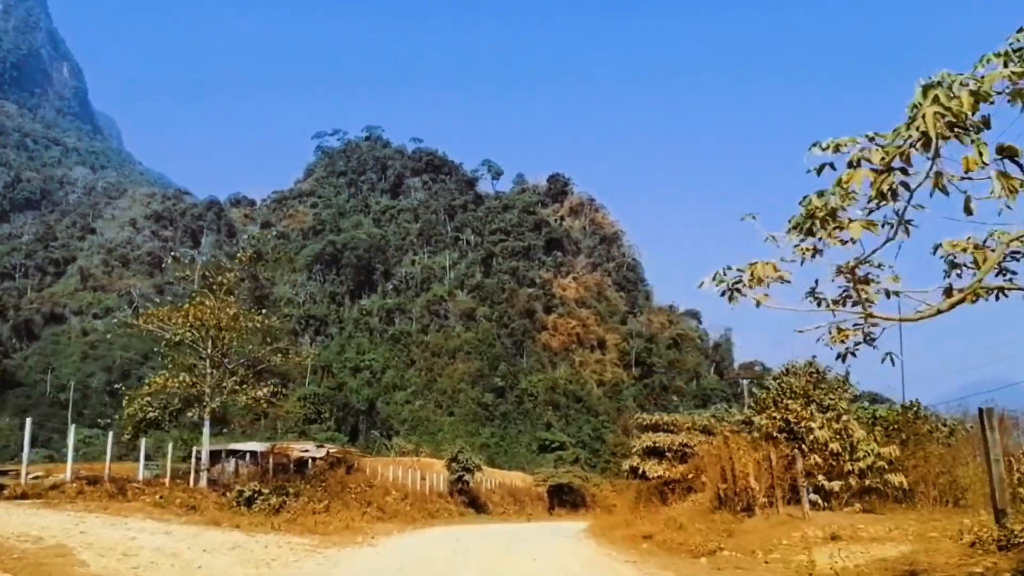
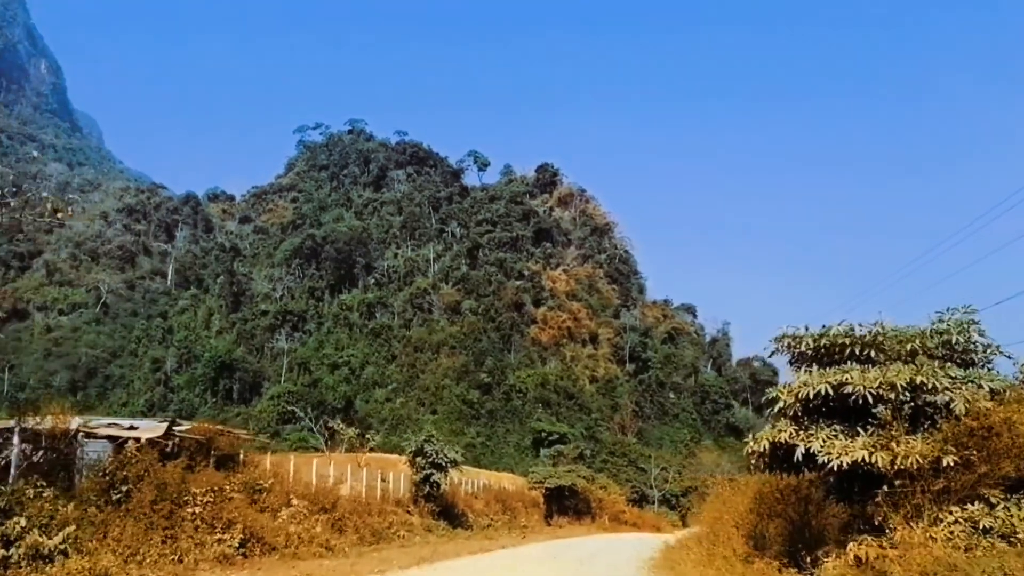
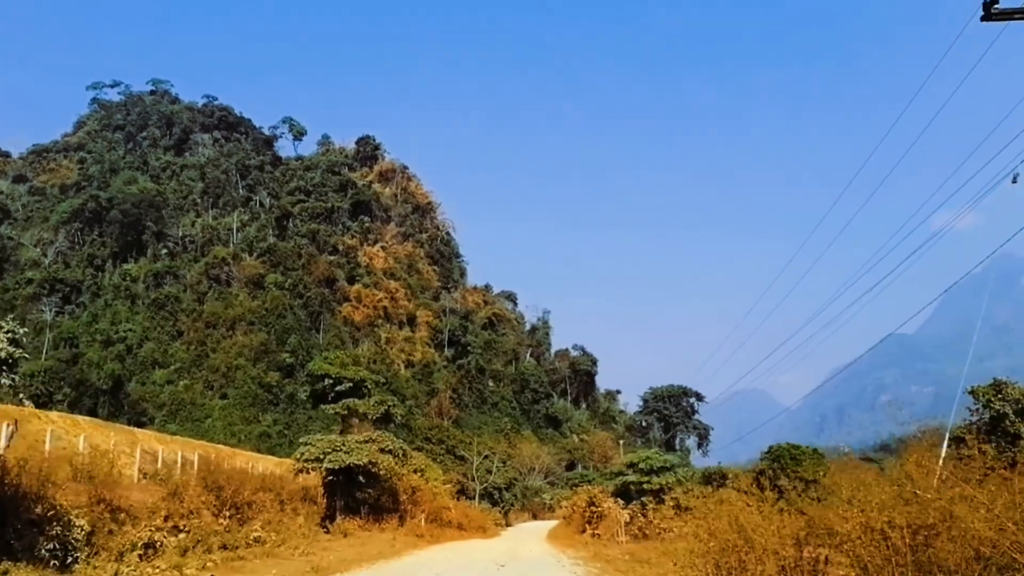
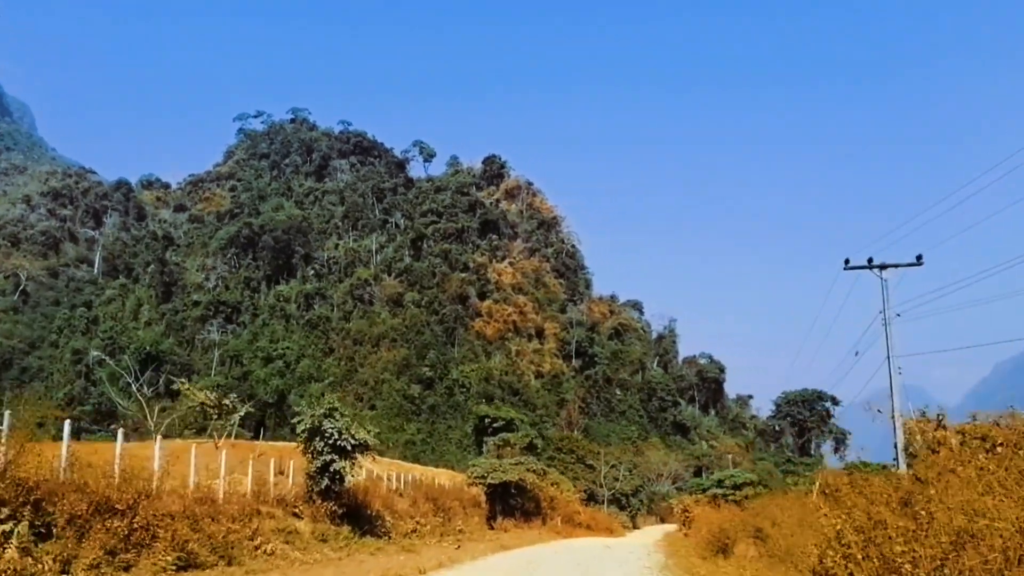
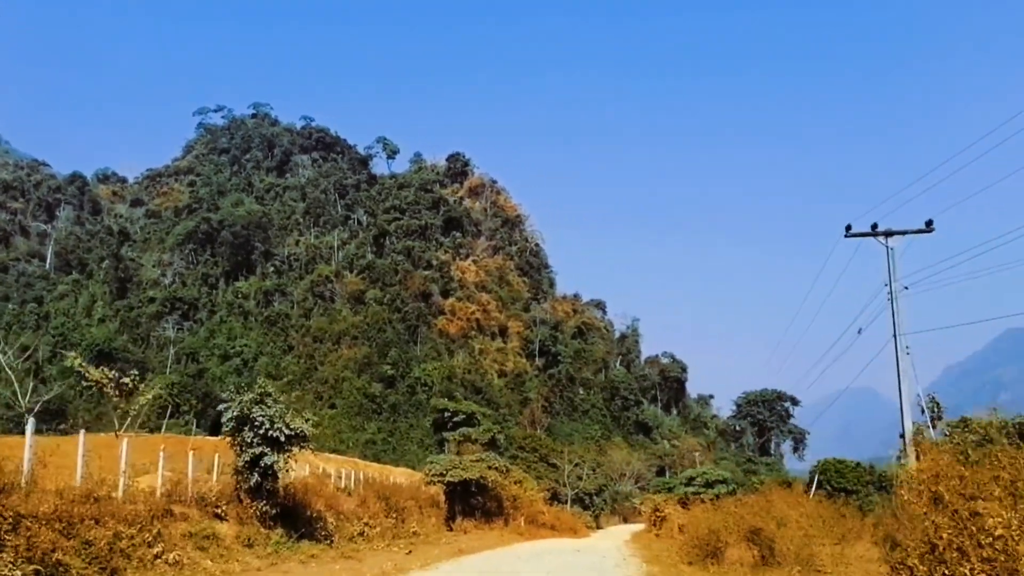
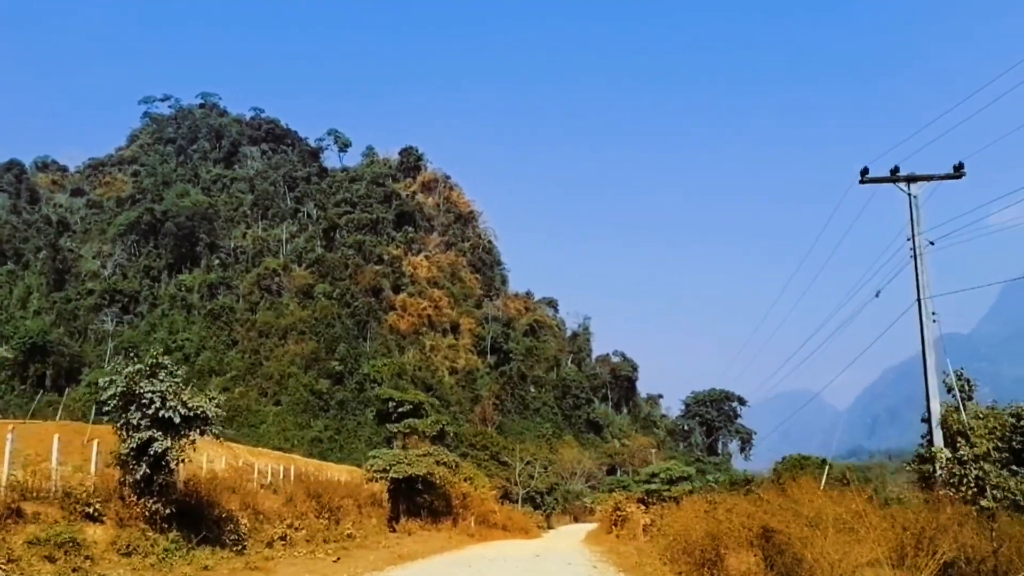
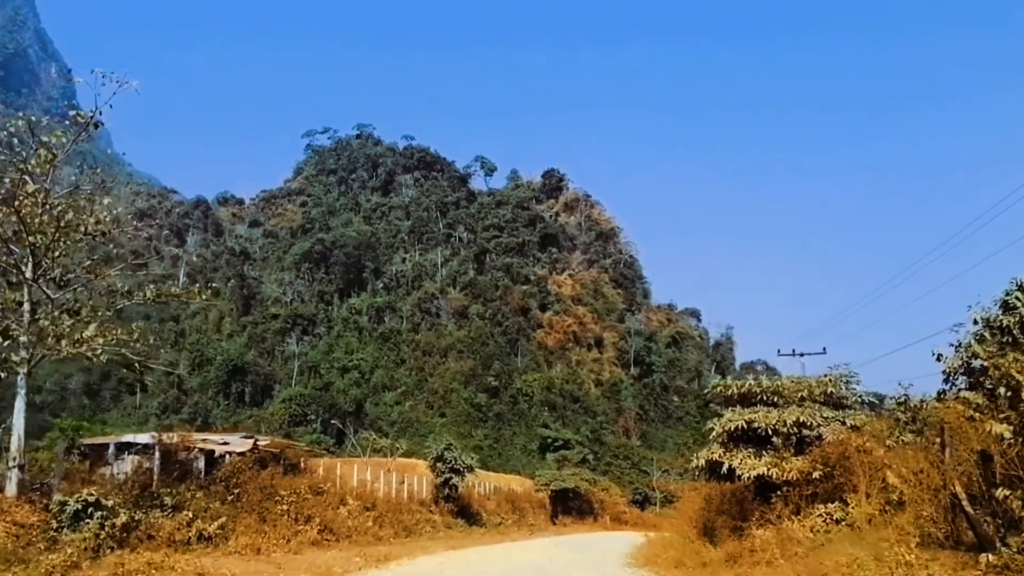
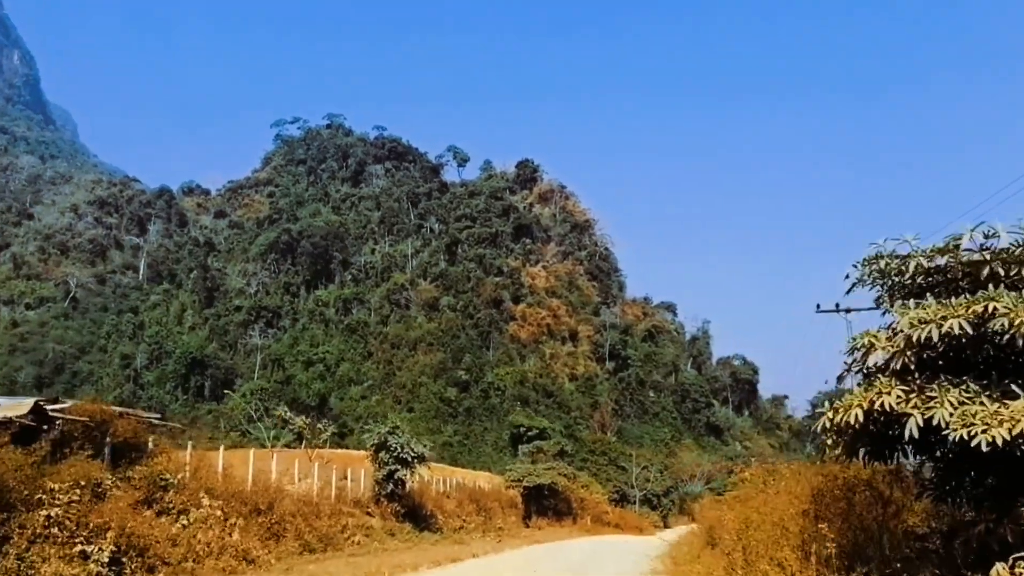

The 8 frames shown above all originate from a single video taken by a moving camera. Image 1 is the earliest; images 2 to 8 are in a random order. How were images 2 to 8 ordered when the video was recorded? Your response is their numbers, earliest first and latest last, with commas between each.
7, 2, 8, 4, 5, 6, 3
